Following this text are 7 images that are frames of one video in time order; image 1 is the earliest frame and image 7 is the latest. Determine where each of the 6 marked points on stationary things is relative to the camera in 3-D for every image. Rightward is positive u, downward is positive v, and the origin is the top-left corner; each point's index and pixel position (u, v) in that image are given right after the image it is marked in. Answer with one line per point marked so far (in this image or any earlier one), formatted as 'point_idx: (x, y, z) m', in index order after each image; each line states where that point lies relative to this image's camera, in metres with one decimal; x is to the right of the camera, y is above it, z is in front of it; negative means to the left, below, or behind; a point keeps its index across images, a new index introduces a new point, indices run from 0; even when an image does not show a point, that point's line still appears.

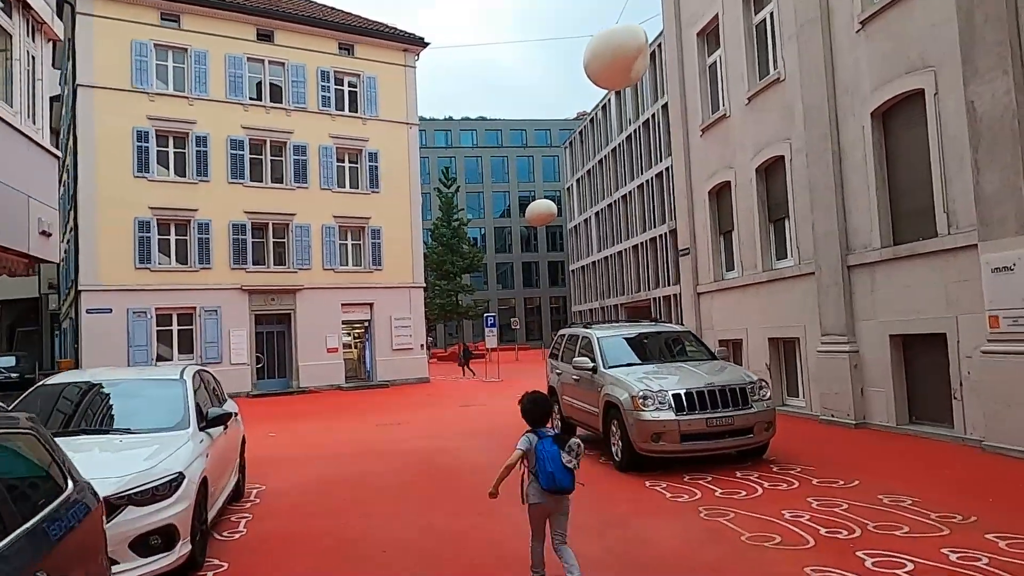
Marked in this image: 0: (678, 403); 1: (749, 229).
0: (+1.9, -1.3, +8.6) m
1: (+4.6, +1.2, +14.6) m
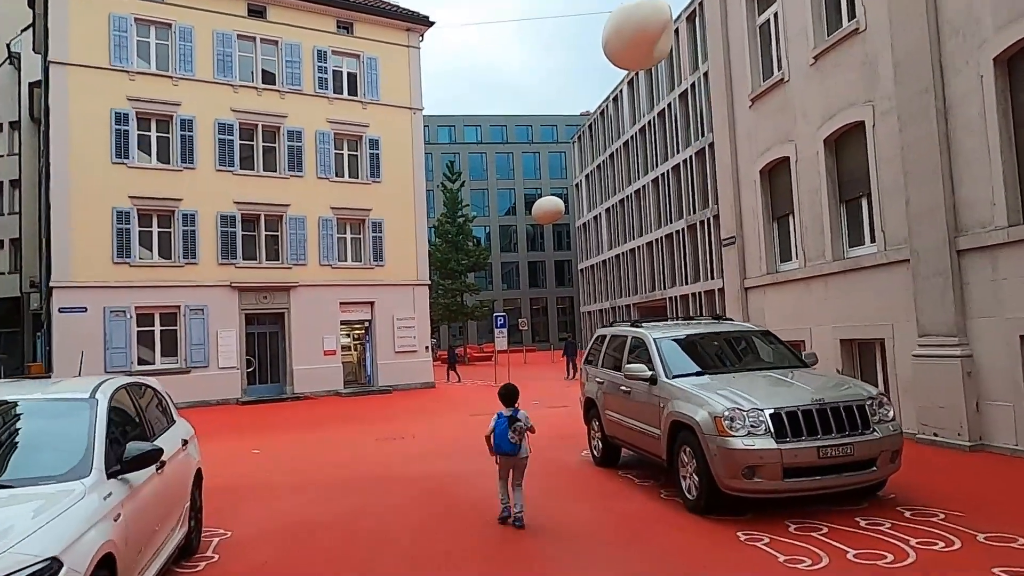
0: (+2.3, -1.2, +6.5) m
1: (+5.0, +1.3, +12.5) m
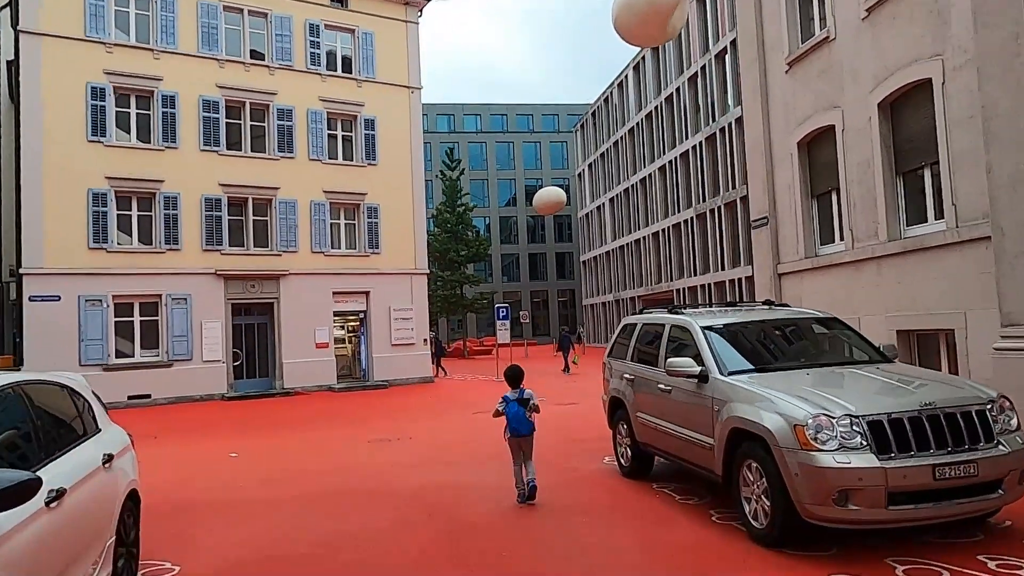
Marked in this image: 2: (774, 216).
0: (+2.4, -1.0, +5.0) m
1: (+5.1, +1.5, +11.0) m
2: (+4.7, +1.3, +13.4) m
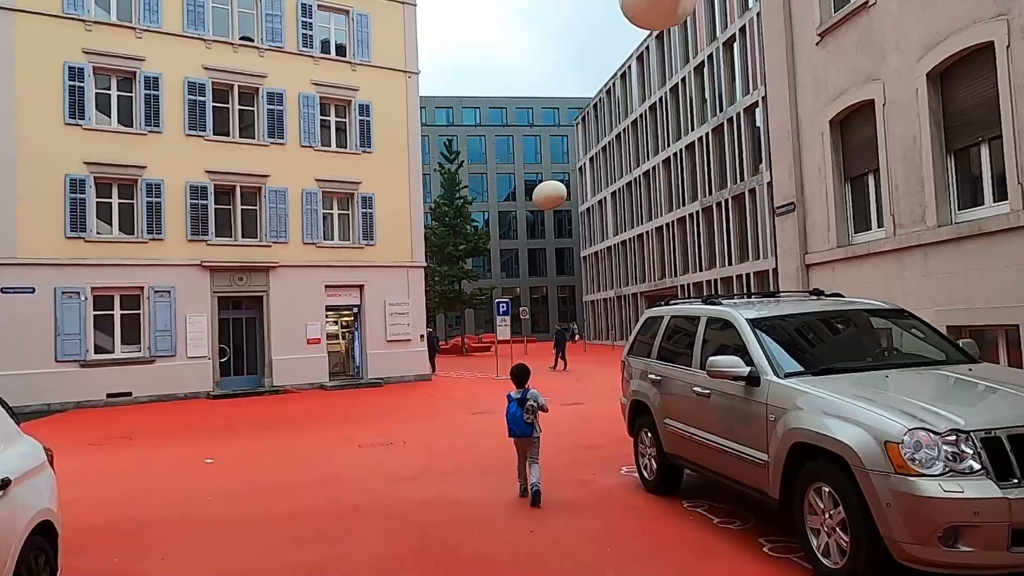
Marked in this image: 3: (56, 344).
0: (+2.5, -0.9, +3.9) m
1: (+5.2, +1.6, +9.9) m
2: (+4.7, +1.4, +12.3) m
3: (-11.6, -1.4, +19.2) m
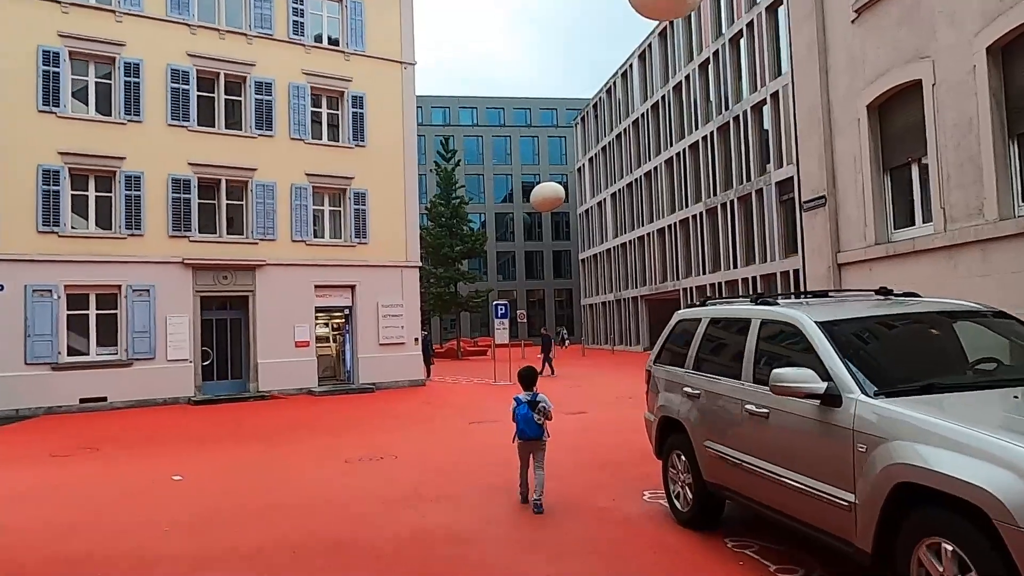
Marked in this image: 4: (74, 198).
0: (+2.6, -0.9, +2.8) m
1: (+5.3, +1.6, +8.9) m
2: (+4.8, +1.4, +11.2) m
3: (-11.6, -1.4, +18.0) m
4: (-11.1, +2.3, +19.1) m
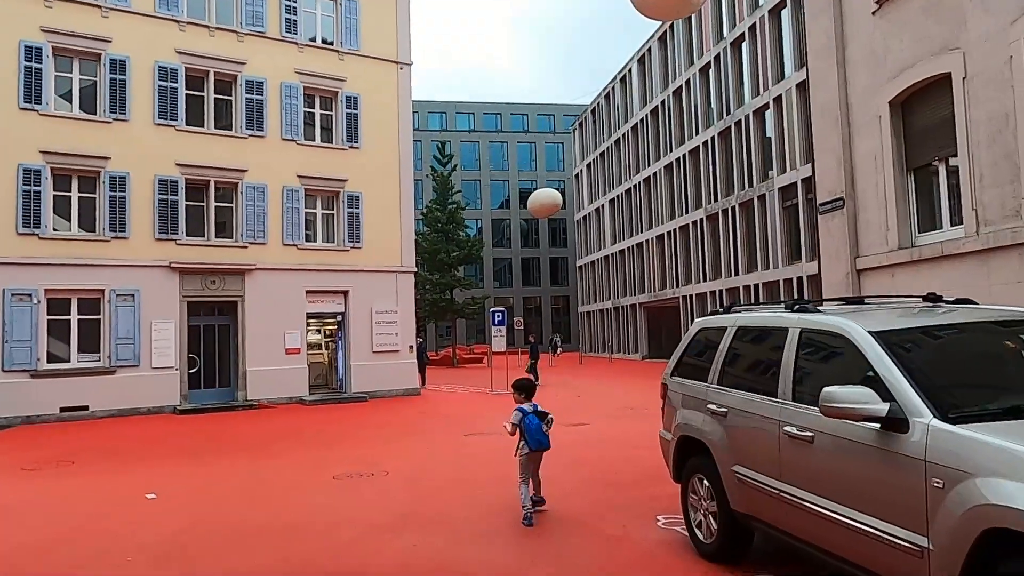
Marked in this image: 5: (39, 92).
0: (+2.7, -0.9, +2.2) m
1: (+5.3, +1.5, +8.3) m
2: (+4.8, +1.3, +10.6) m
3: (-11.7, -1.5, +17.3) m
4: (-11.1, +2.2, +18.4) m
5: (-11.3, +4.7, +18.1) m
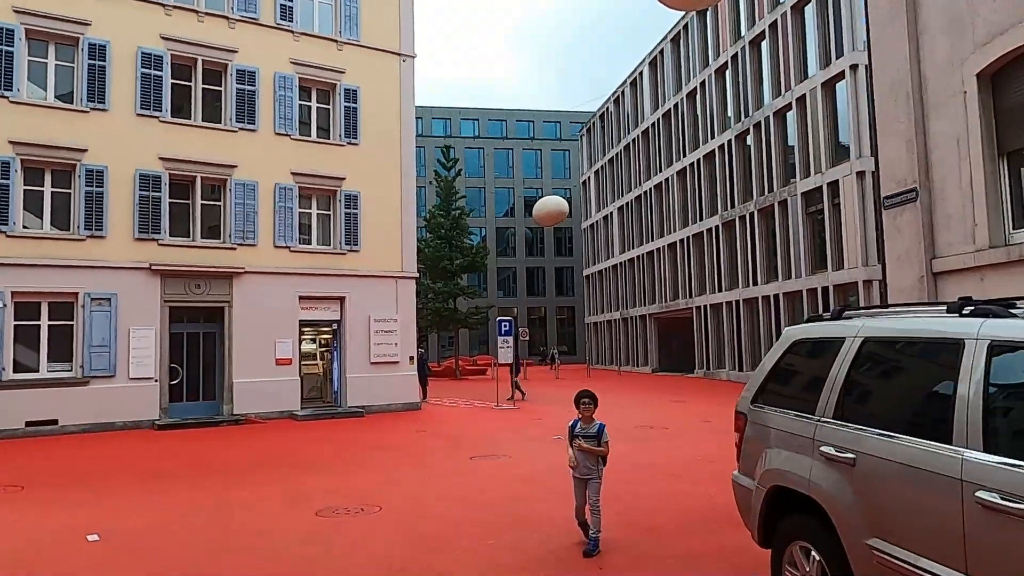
0: (+2.8, -0.8, +0.6) m
1: (+5.5, +1.5, +6.7) m
2: (+5.0, +1.2, +9.1) m
3: (-11.5, -1.5, +15.8) m
4: (-10.9, +2.1, +16.9) m
5: (-11.1, +4.6, +16.6) m
